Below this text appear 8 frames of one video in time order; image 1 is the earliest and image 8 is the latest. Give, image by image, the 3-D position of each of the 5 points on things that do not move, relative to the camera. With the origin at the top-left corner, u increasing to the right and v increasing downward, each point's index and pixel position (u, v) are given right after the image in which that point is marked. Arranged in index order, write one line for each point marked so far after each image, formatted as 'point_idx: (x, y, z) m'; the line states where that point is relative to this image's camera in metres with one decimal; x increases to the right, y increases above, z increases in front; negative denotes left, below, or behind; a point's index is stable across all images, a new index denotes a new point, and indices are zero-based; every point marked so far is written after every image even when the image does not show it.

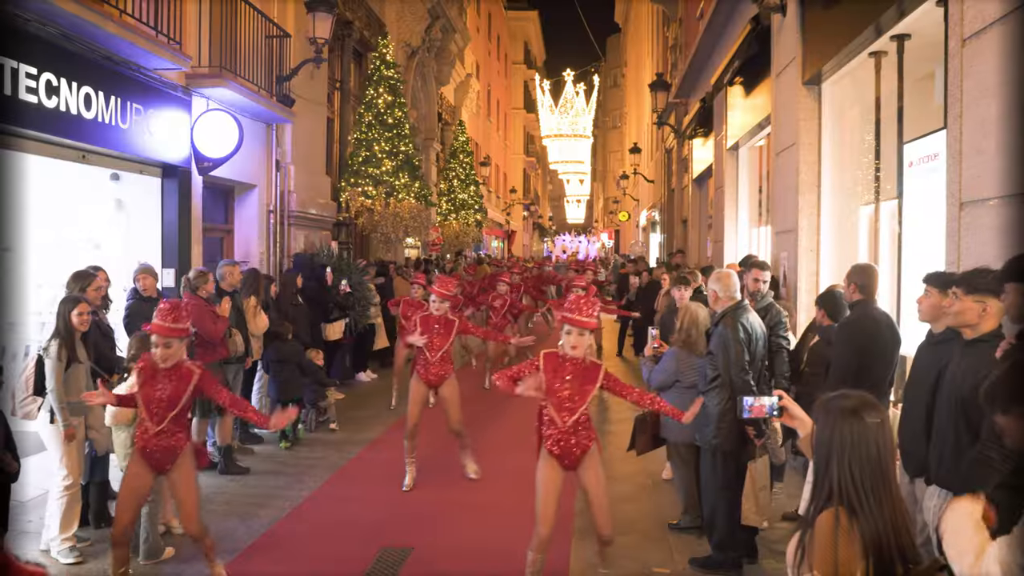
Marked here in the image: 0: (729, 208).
0: (+3.5, +1.3, +13.5) m
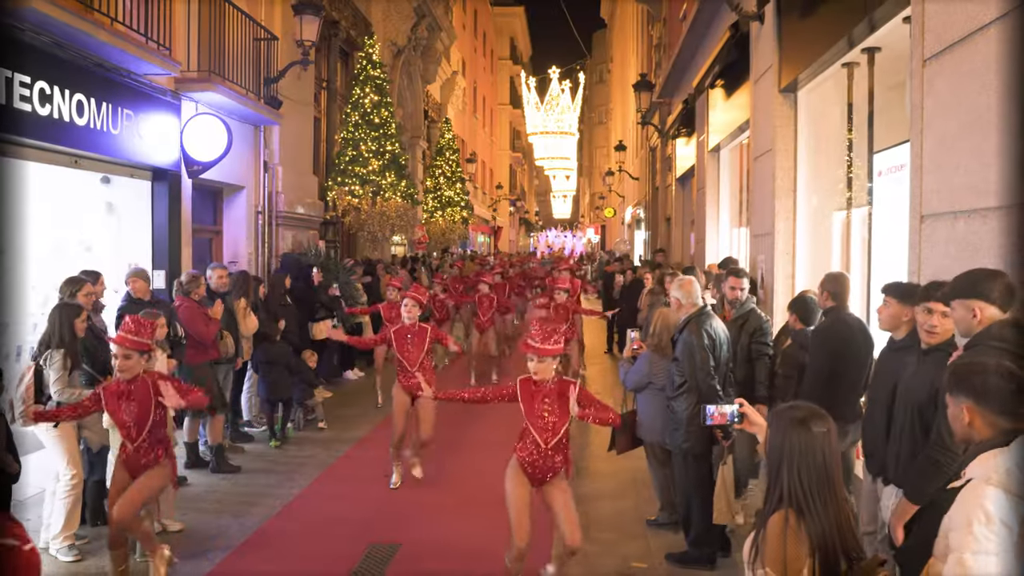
0: (+3.3, +1.3, +13.8) m
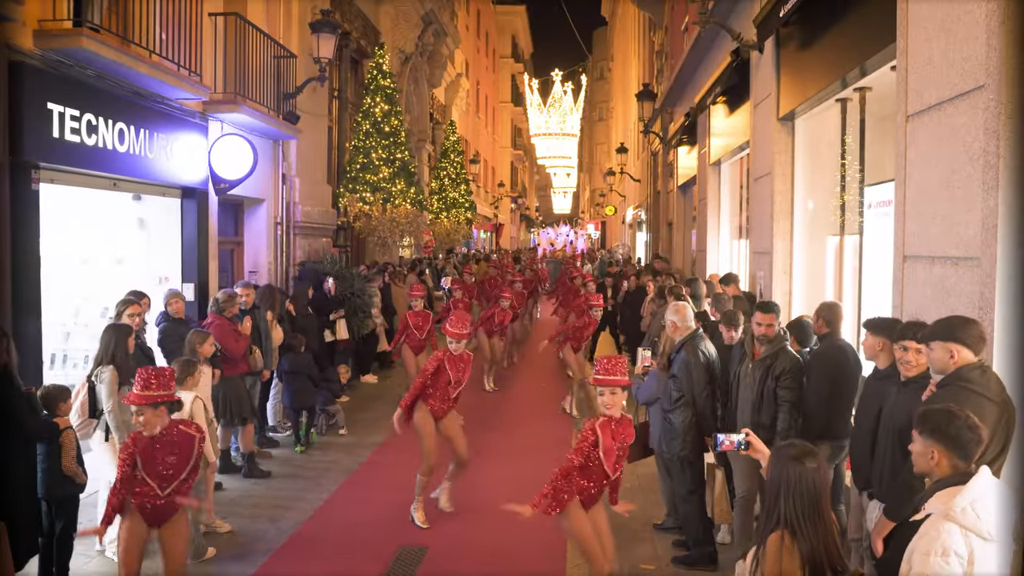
0: (+3.4, +1.2, +14.3) m
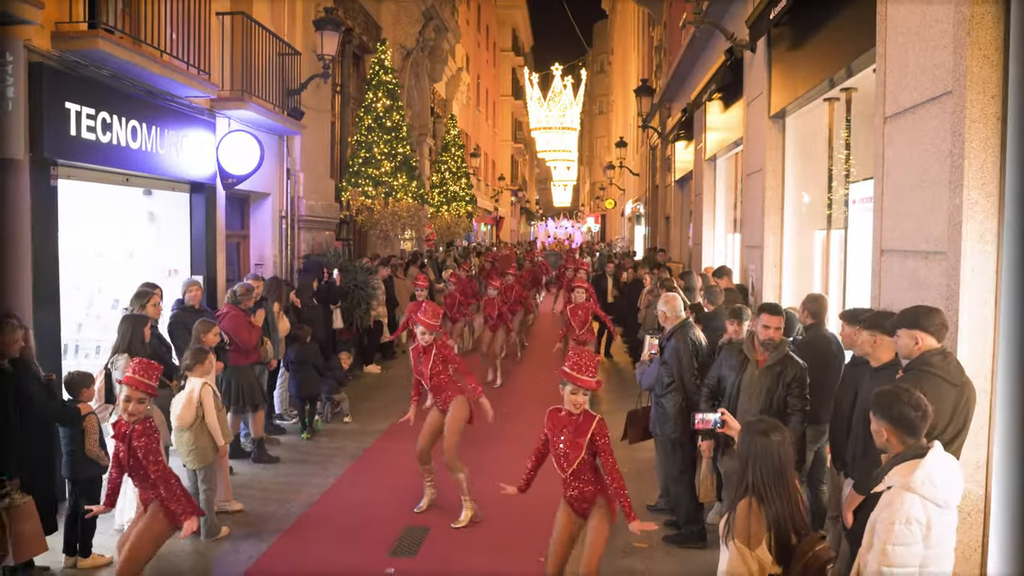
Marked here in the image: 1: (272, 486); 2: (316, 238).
0: (+3.4, +1.3, +14.6) m
1: (-2.4, -2.0, +8.5) m
2: (-3.6, +0.9, +15.4) m
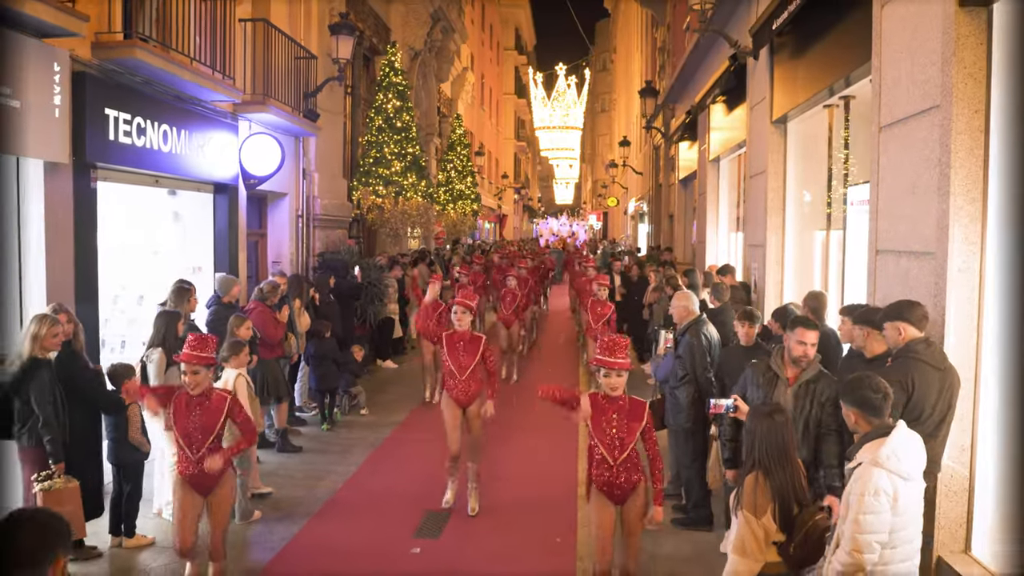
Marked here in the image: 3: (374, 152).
0: (+3.6, +1.4, +15.0) m
1: (-2.3, -2.0, +8.9) m
2: (-3.5, +1.0, +15.8) m
3: (-3.1, +3.1, +18.9) m
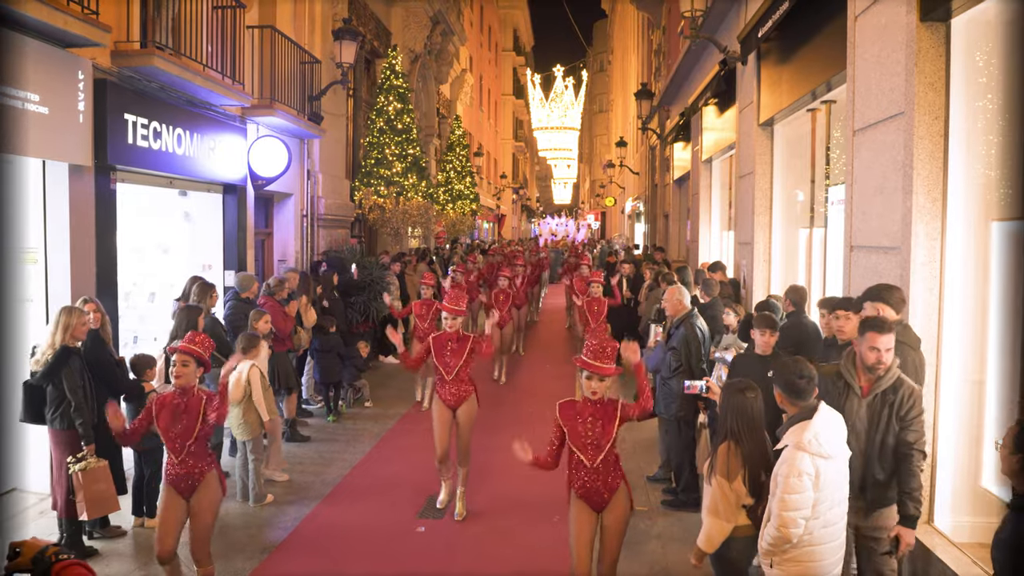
0: (+3.6, +1.4, +15.4) m
1: (-2.3, -1.9, +9.3) m
2: (-3.5, +1.0, +16.3) m
3: (-3.2, +3.2, +19.3) m
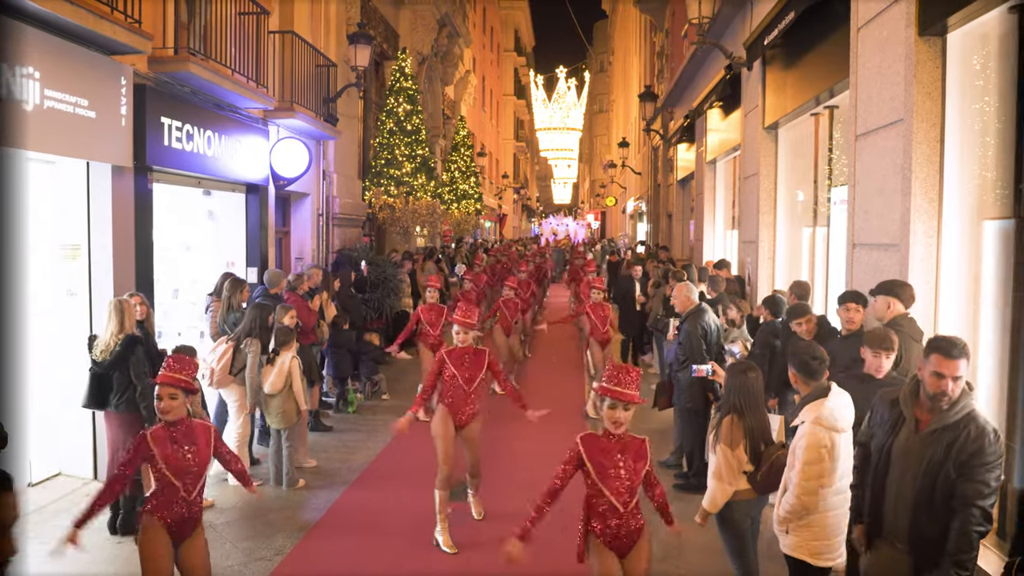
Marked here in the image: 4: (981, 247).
0: (+3.8, +1.5, +15.9) m
1: (-2.1, -1.9, +9.8) m
2: (-3.3, +1.1, +16.7) m
3: (-3.0, +3.2, +19.8) m
4: (+3.1, +0.3, +5.4) m
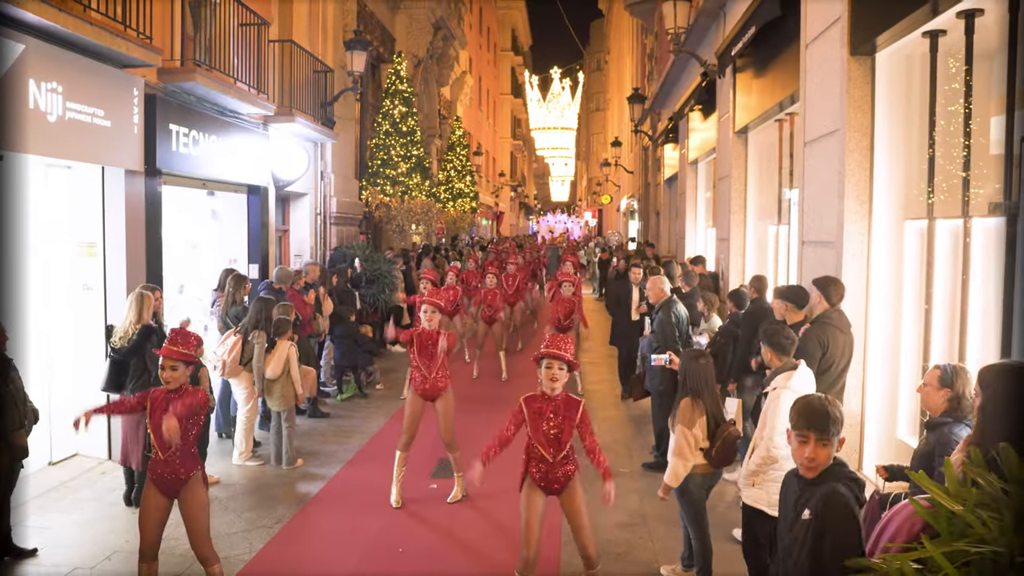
0: (+3.6, +1.6, +16.6) m
1: (-2.3, -1.8, +10.5) m
2: (-3.5, +1.2, +17.4) m
3: (-3.2, +3.3, +20.4) m
4: (+2.9, +0.3, +6.1) m
